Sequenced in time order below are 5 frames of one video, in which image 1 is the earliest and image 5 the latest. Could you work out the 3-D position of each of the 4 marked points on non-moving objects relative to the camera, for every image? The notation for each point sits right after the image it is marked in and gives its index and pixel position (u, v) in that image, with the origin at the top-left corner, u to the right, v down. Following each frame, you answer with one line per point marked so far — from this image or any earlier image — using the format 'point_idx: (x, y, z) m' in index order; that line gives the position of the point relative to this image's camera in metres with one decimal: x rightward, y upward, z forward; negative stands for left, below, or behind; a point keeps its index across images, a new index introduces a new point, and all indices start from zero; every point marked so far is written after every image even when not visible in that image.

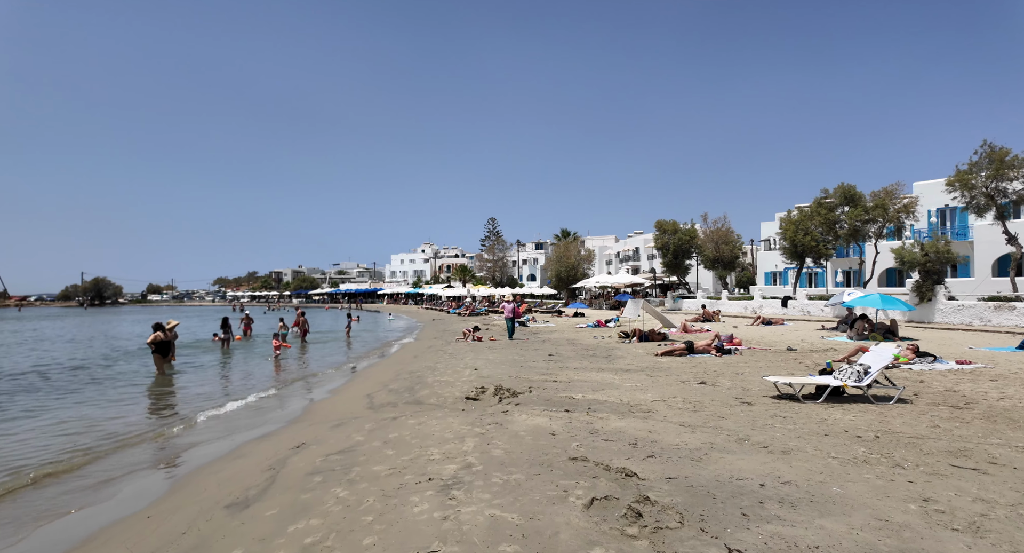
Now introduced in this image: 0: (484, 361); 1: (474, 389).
0: (-0.7, -2.0, +14.0) m
1: (-0.6, -1.9, +9.7) m
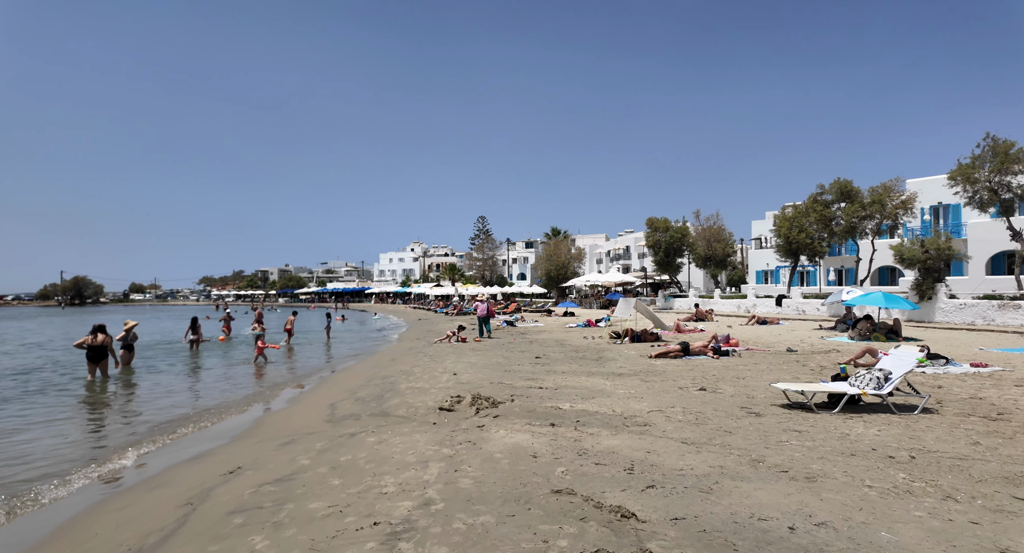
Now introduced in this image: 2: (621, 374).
0: (-1.1, -2.0, +12.9) m
1: (-0.9, -1.8, +8.6) m
2: (+2.2, -2.0, +11.7) m
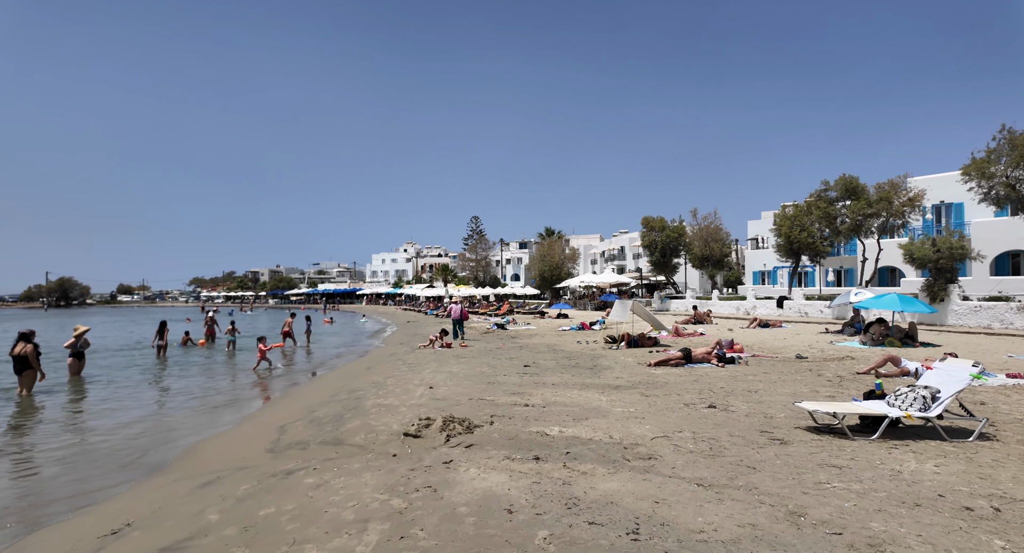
0: (-1.4, -2.0, +11.7) m
1: (-1.2, -1.8, +7.4) m
2: (+1.9, -2.0, +10.5) m
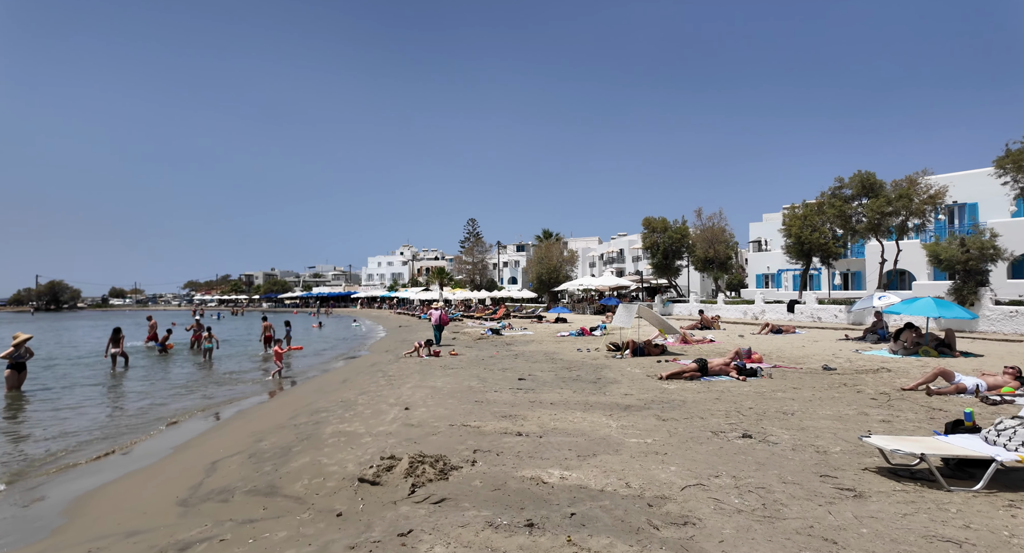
0: (-1.5, -2.0, +10.1) m
1: (-1.3, -1.8, +5.8) m
2: (+1.8, -2.0, +8.9) m
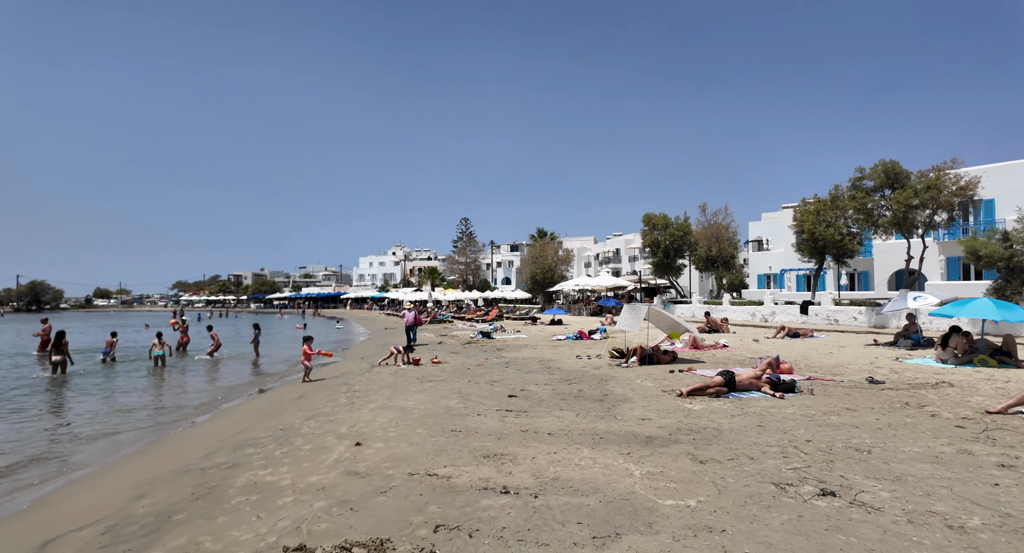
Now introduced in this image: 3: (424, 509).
0: (-1.7, -1.9, +8.0) m
1: (-1.4, -1.7, +3.7) m
2: (+1.6, -1.9, +6.9) m
3: (-0.7, -1.8, +4.5) m
